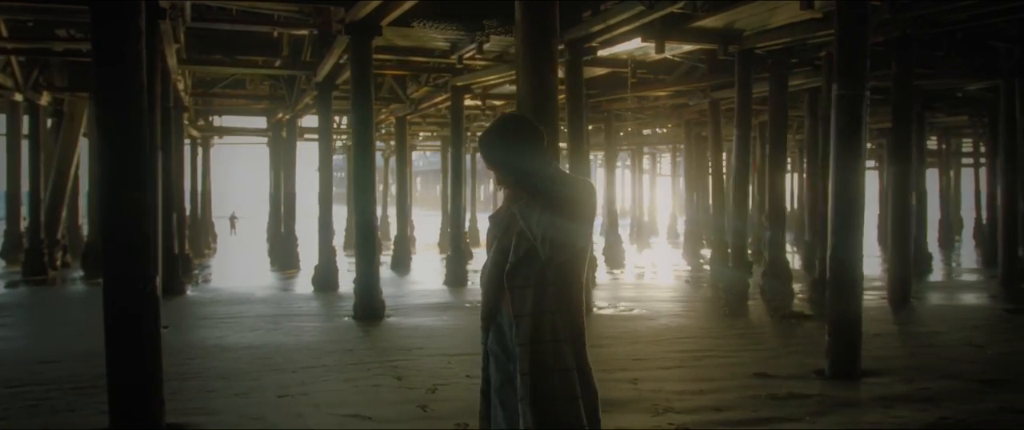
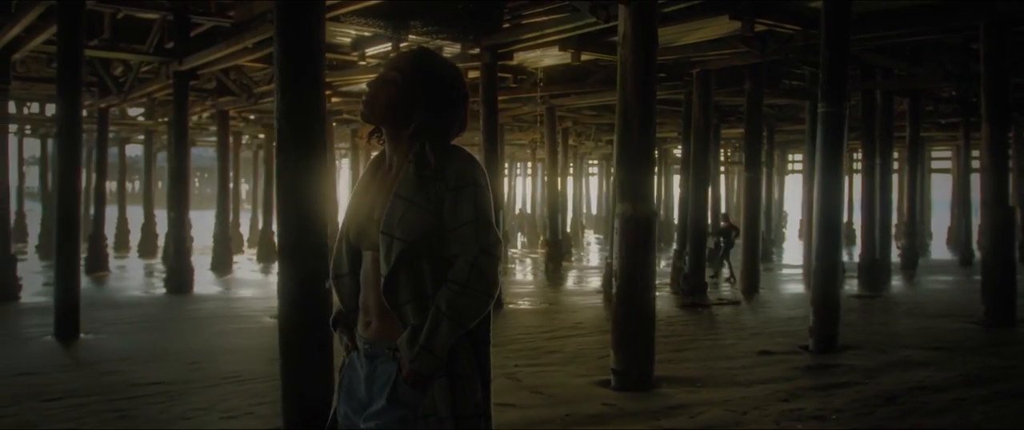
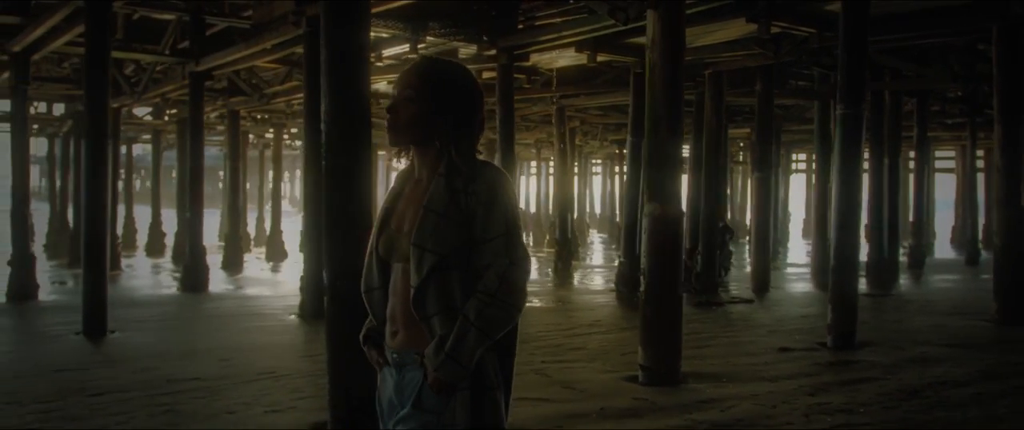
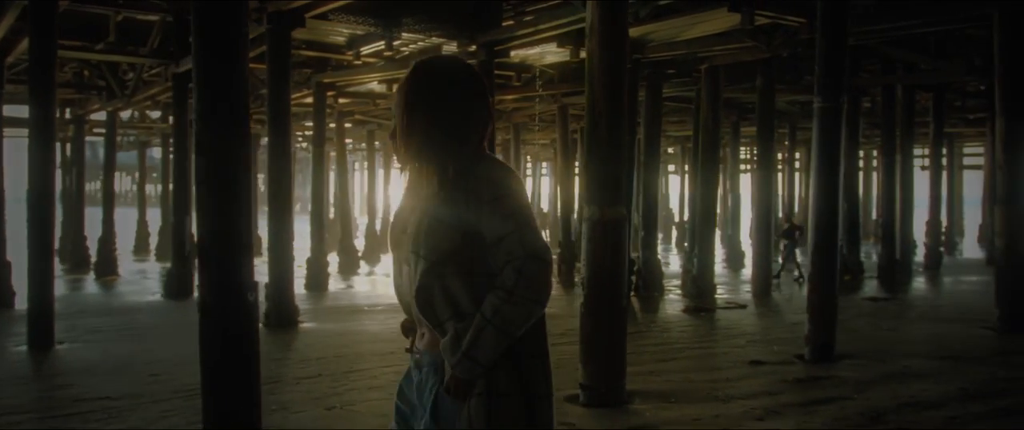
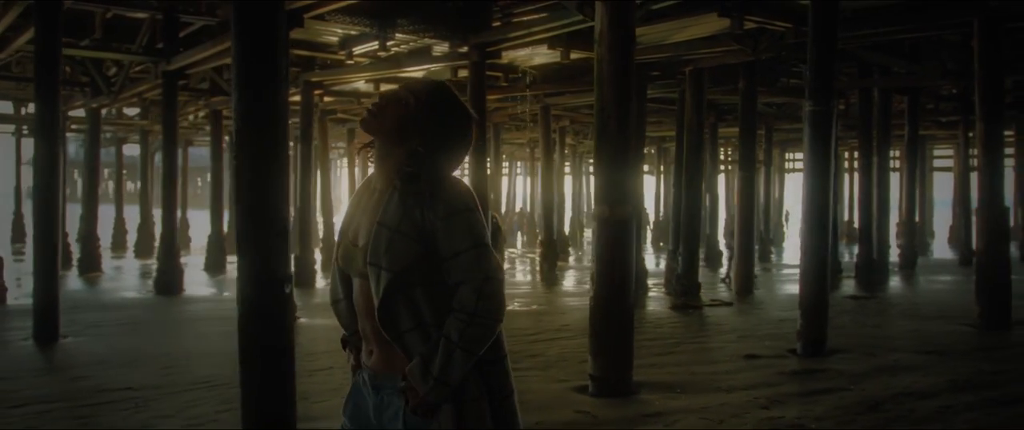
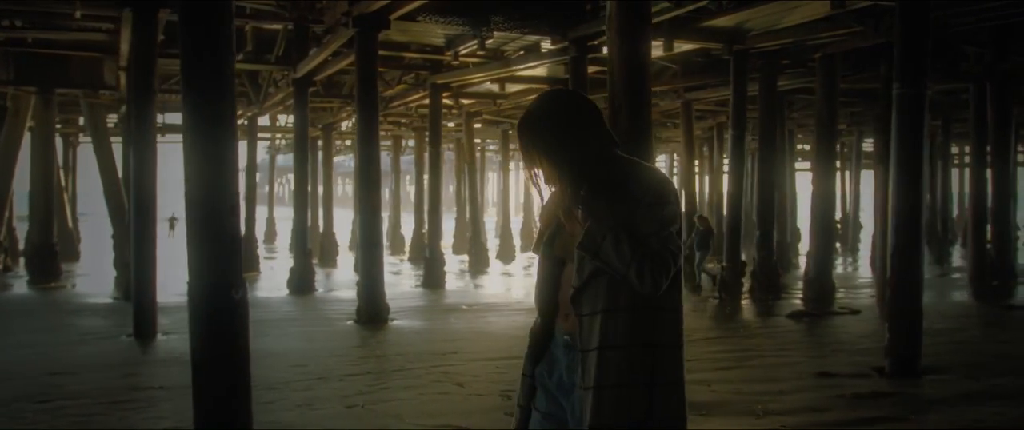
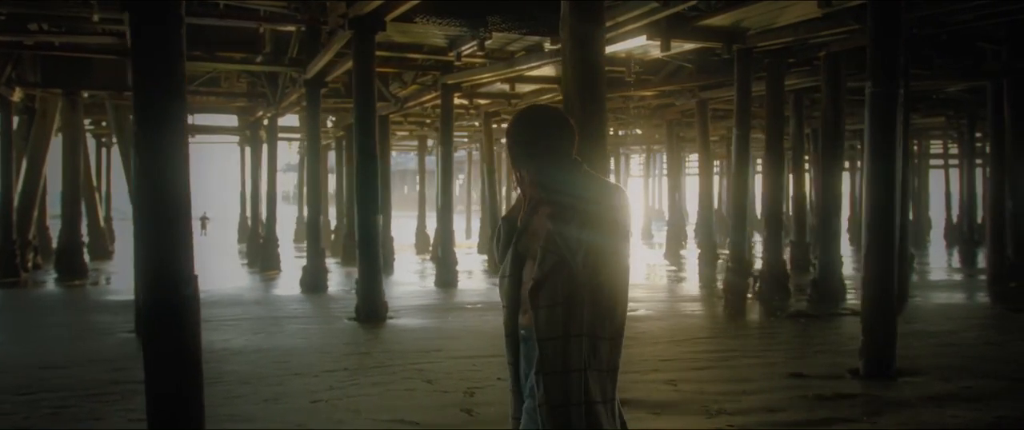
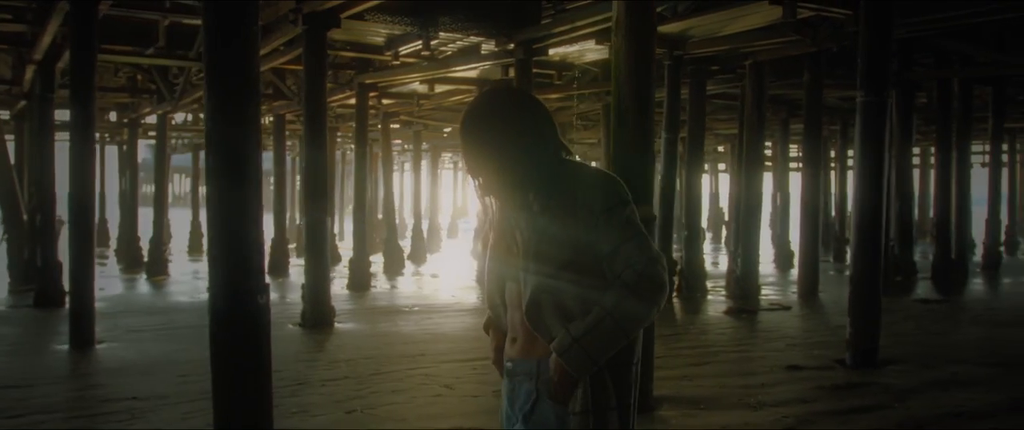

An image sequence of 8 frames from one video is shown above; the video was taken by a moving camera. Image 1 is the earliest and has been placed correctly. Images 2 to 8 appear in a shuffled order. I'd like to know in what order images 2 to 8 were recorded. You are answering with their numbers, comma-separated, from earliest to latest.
7, 6, 8, 4, 5, 2, 3
